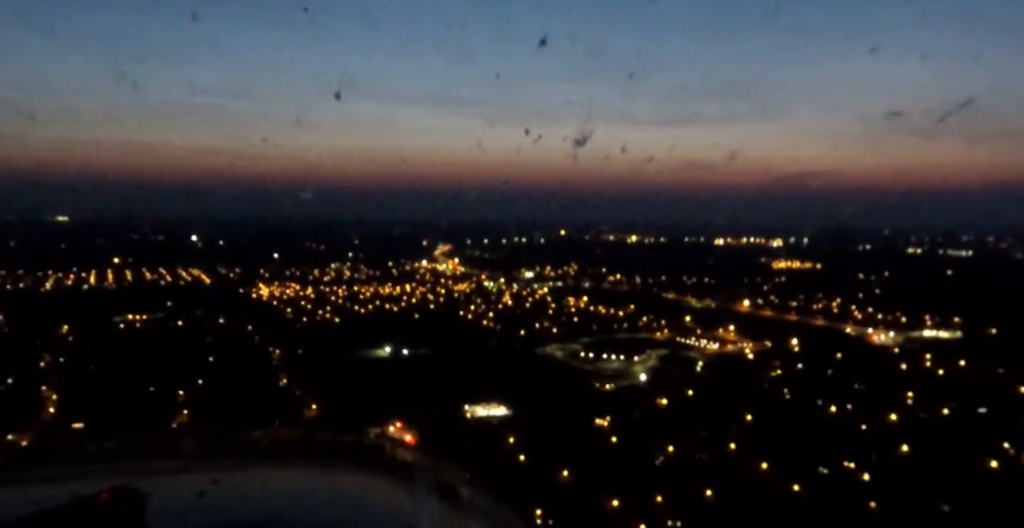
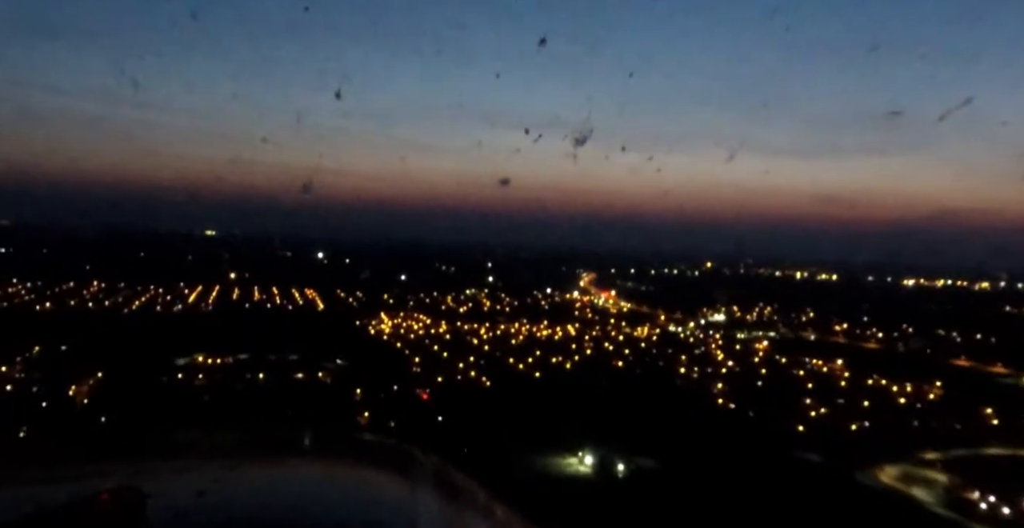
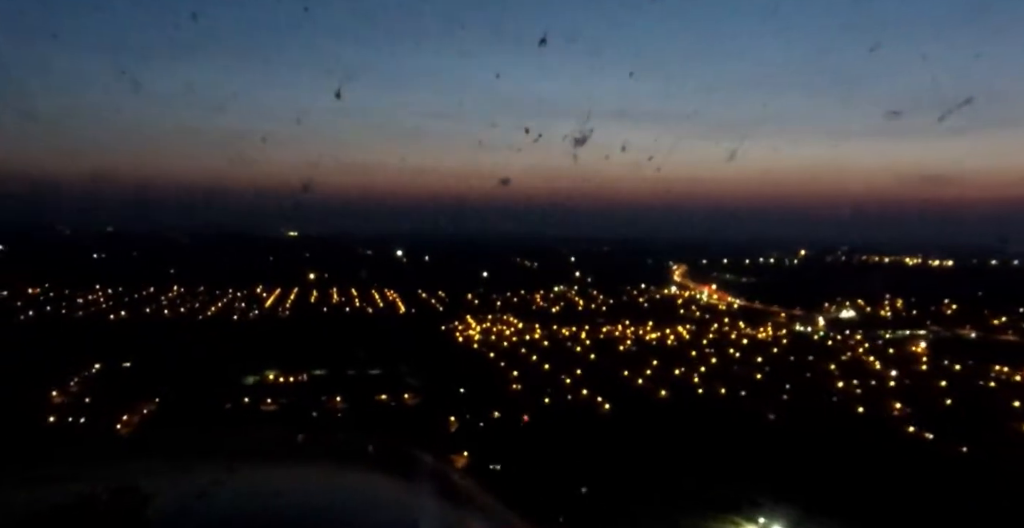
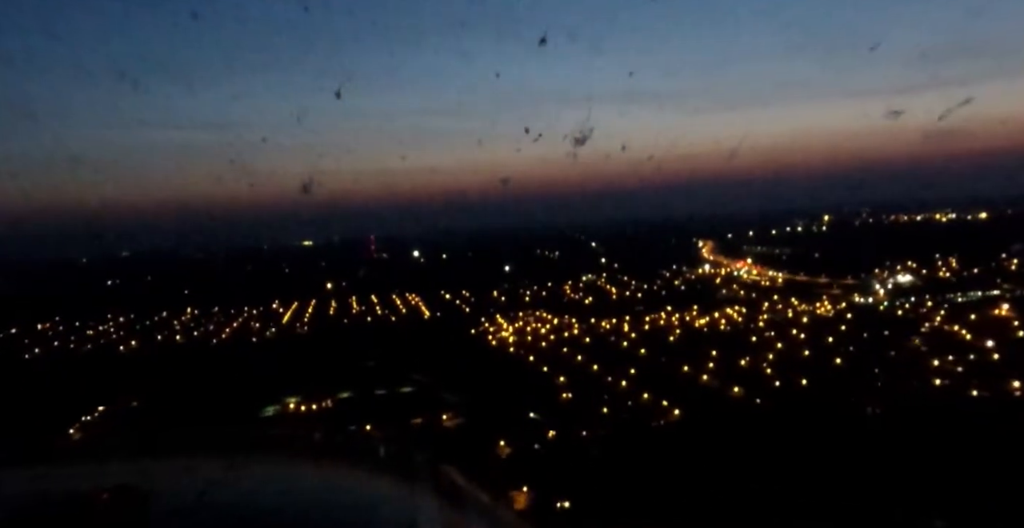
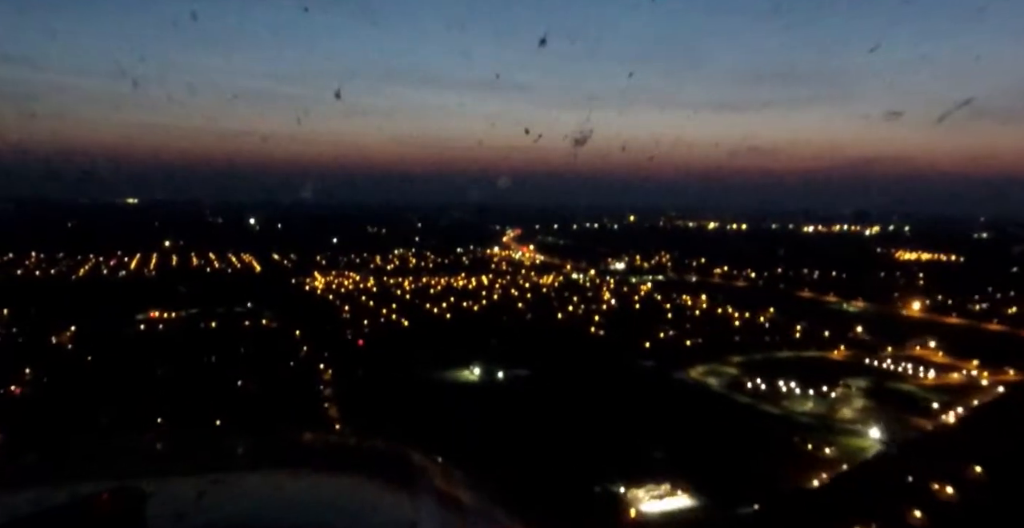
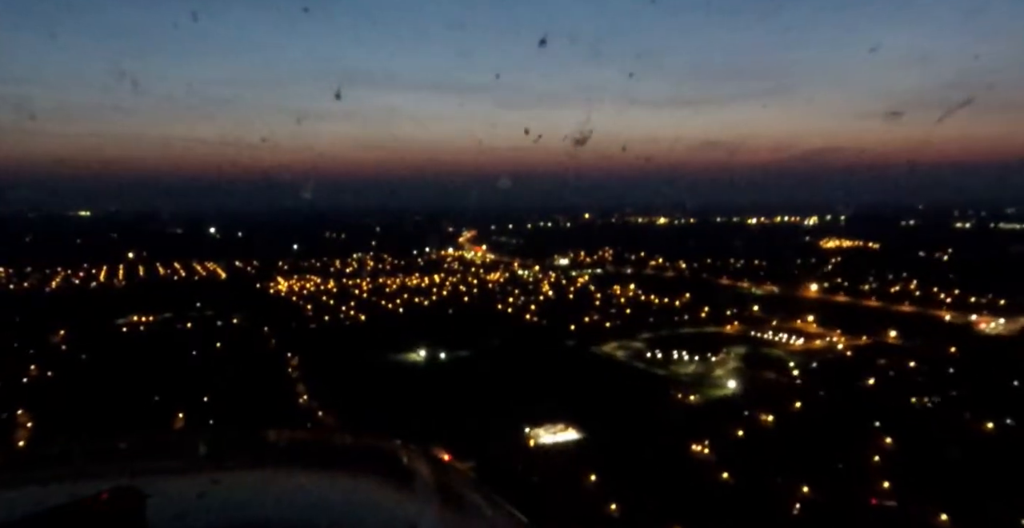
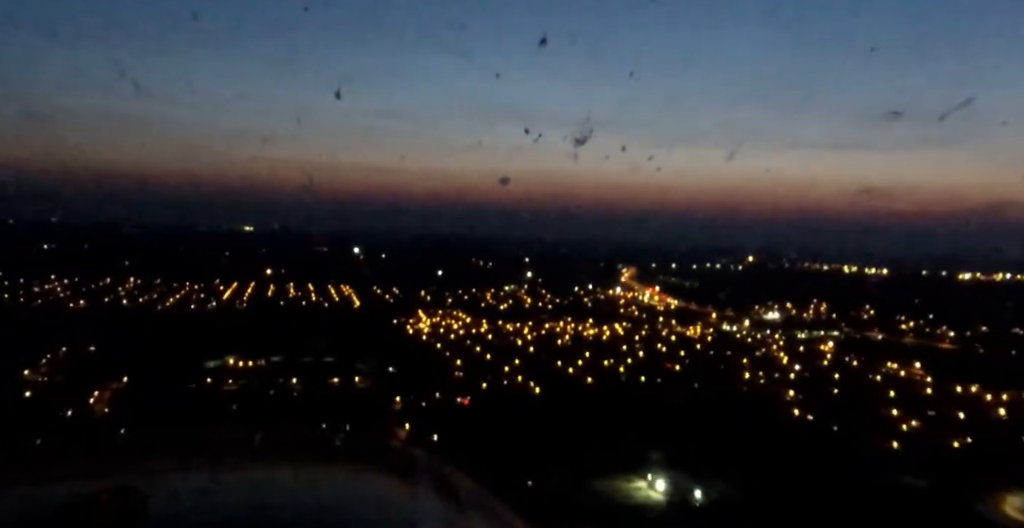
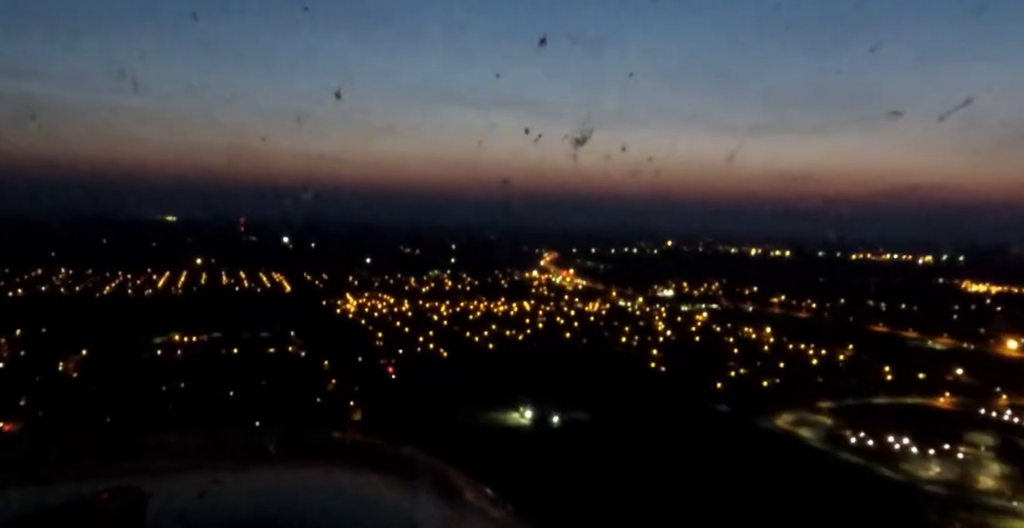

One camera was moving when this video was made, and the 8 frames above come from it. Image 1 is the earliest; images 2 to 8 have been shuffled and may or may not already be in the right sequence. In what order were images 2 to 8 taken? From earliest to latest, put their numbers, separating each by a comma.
6, 5, 8, 2, 7, 3, 4
